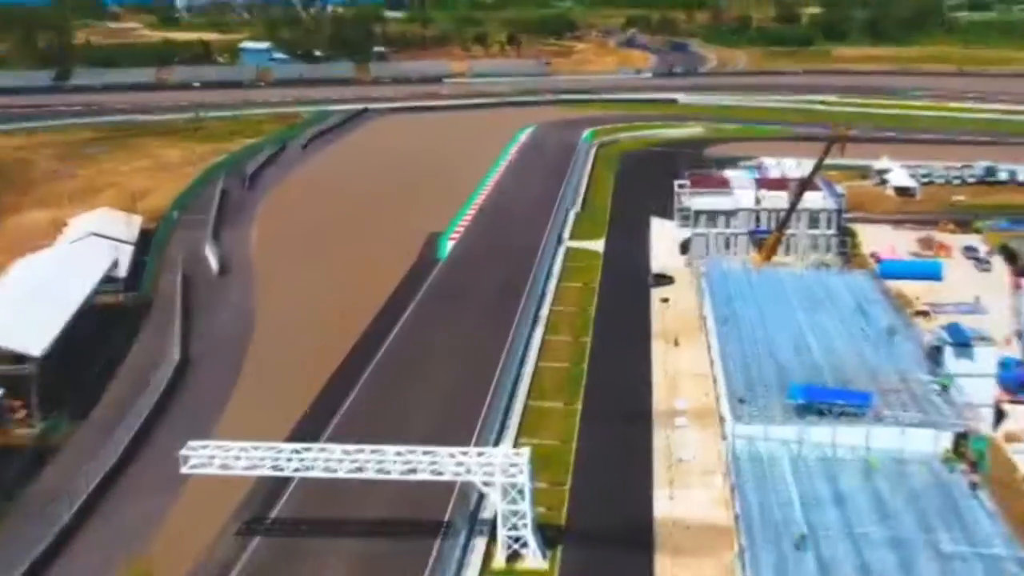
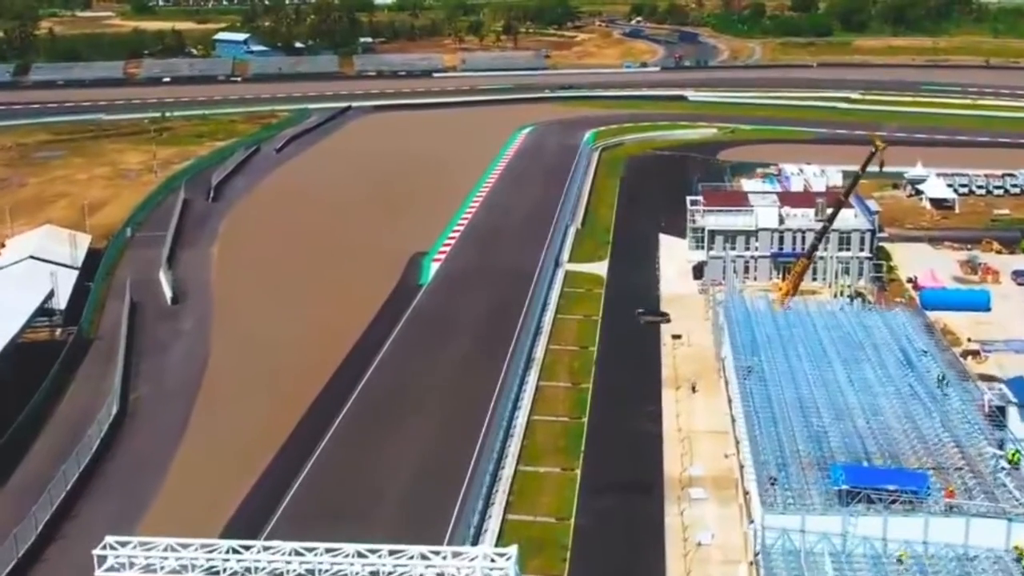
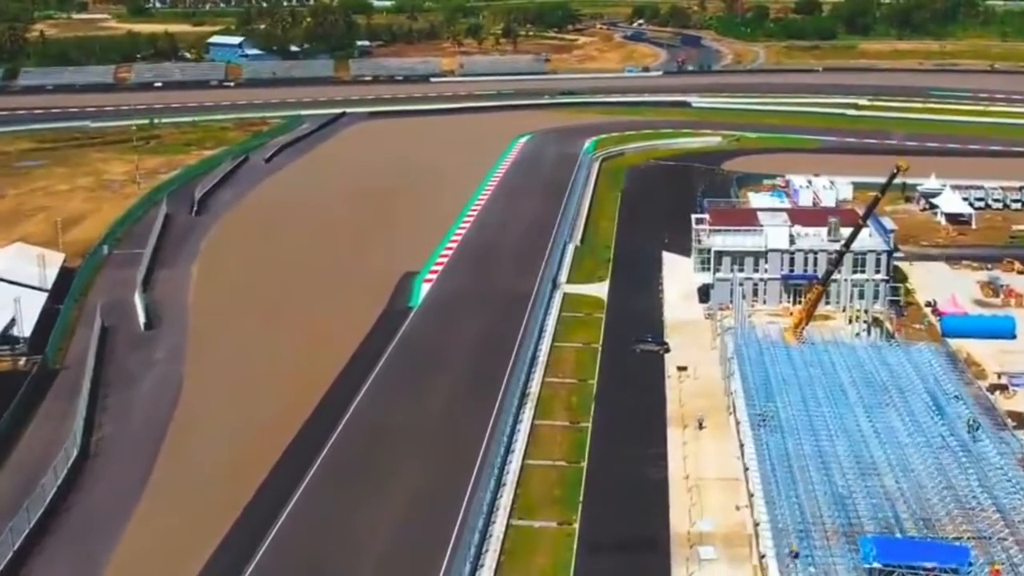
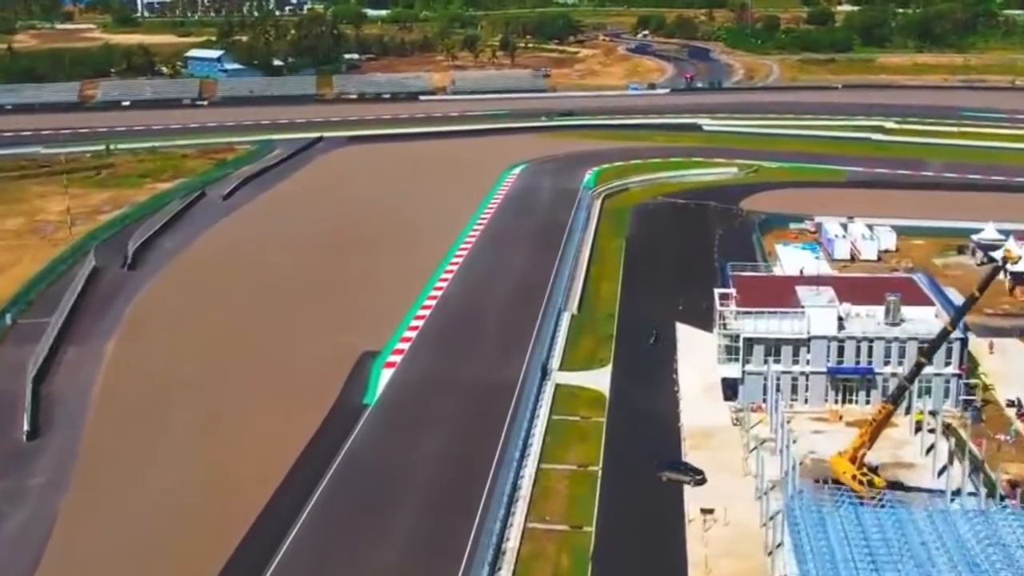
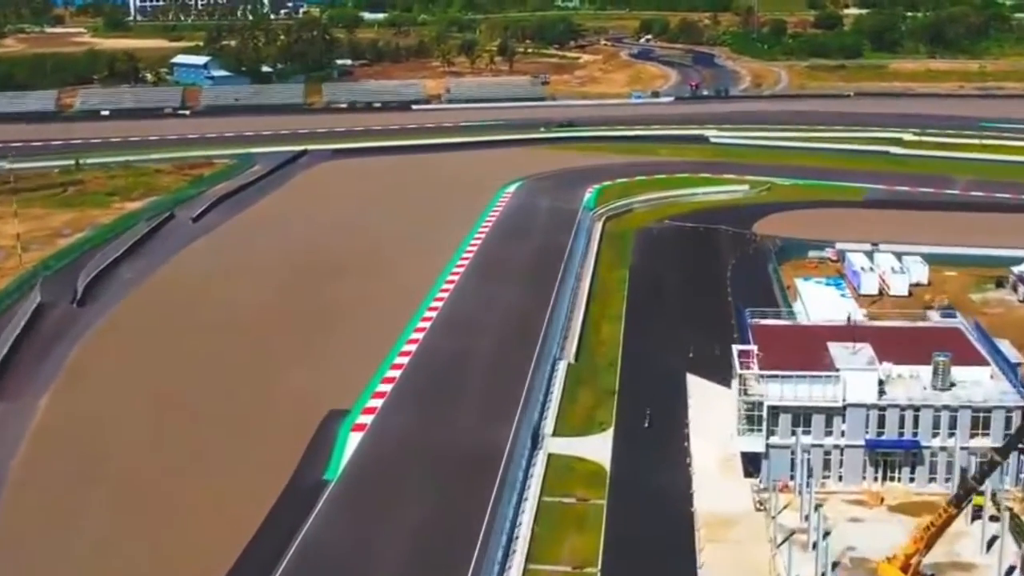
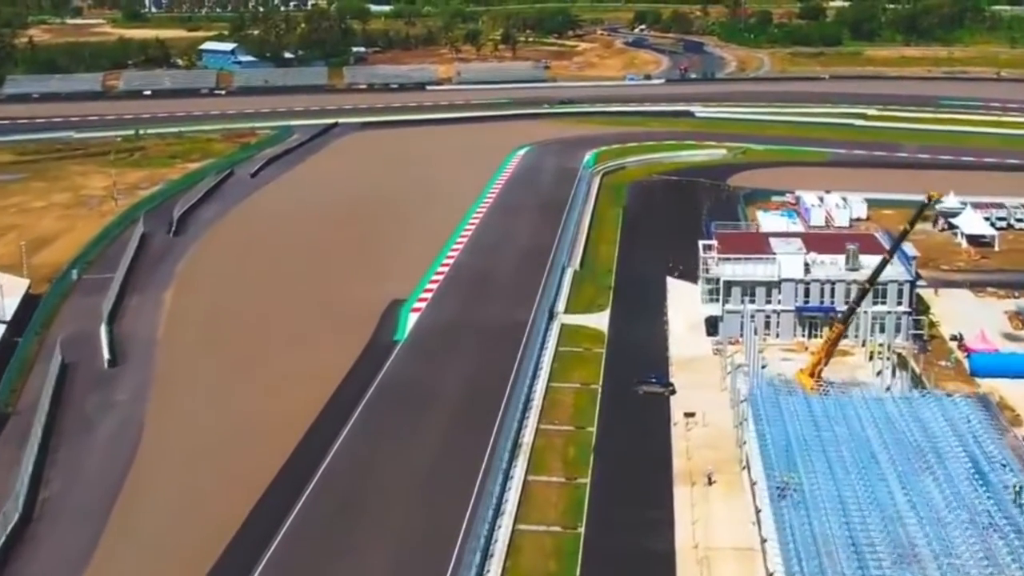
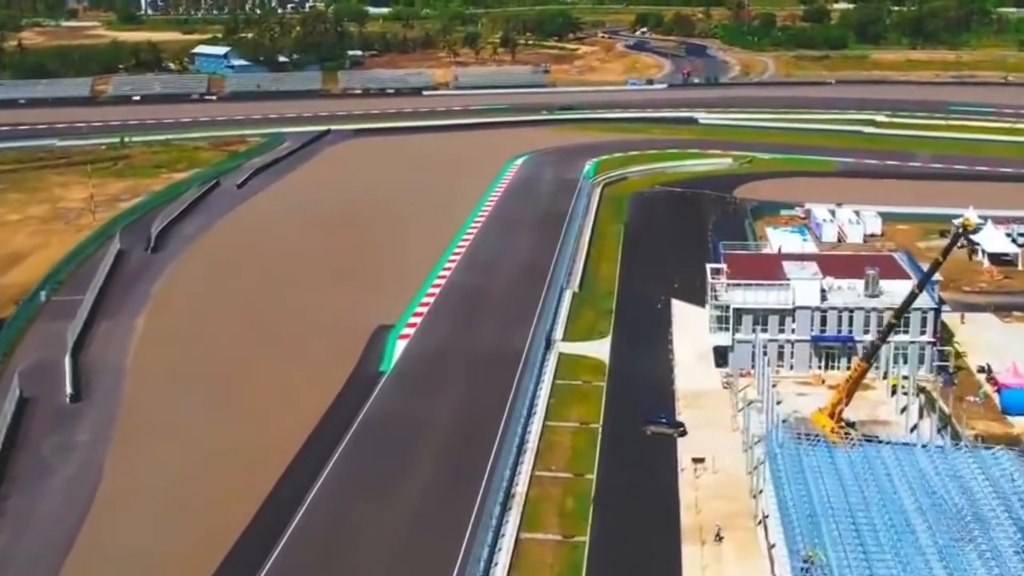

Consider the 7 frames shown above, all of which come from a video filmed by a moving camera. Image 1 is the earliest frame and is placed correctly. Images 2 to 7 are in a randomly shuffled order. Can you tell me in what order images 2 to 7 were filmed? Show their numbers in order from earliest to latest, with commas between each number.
2, 3, 6, 7, 4, 5
